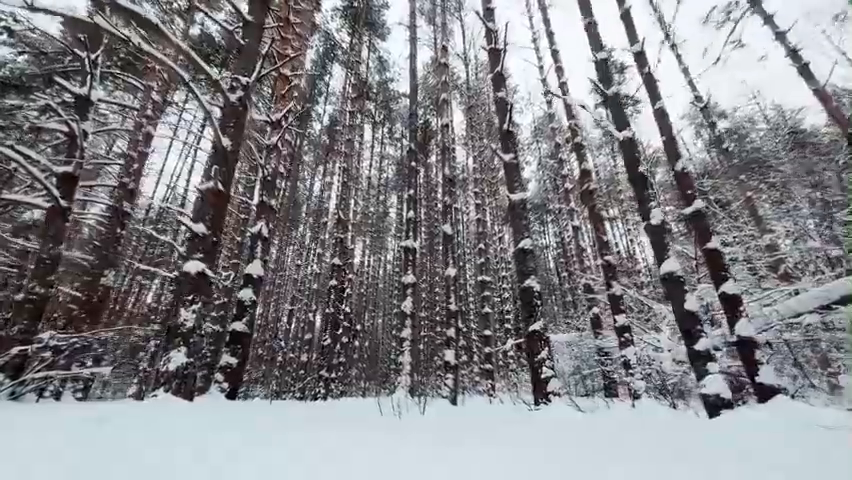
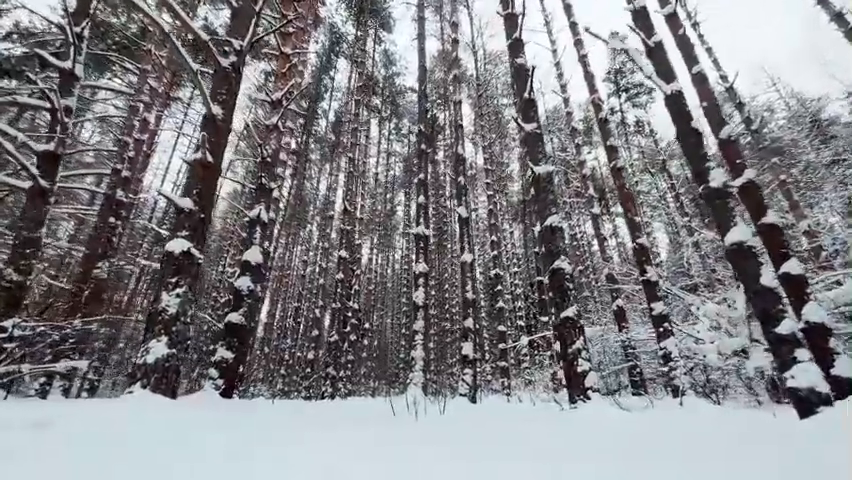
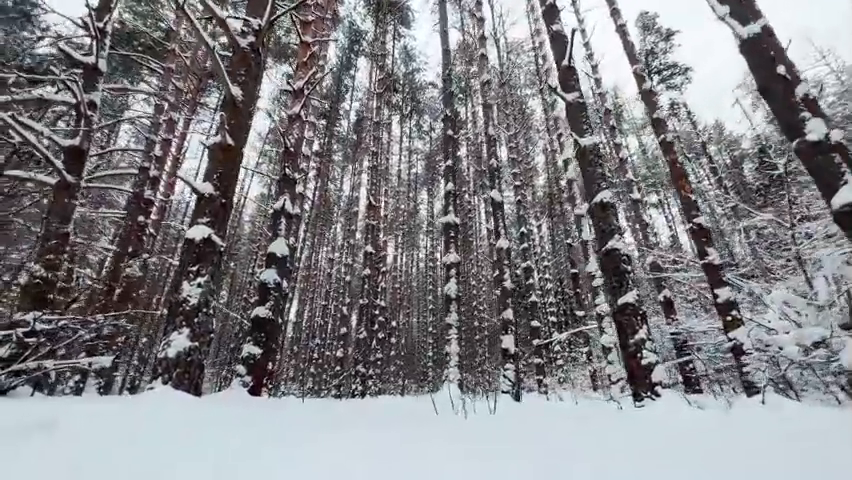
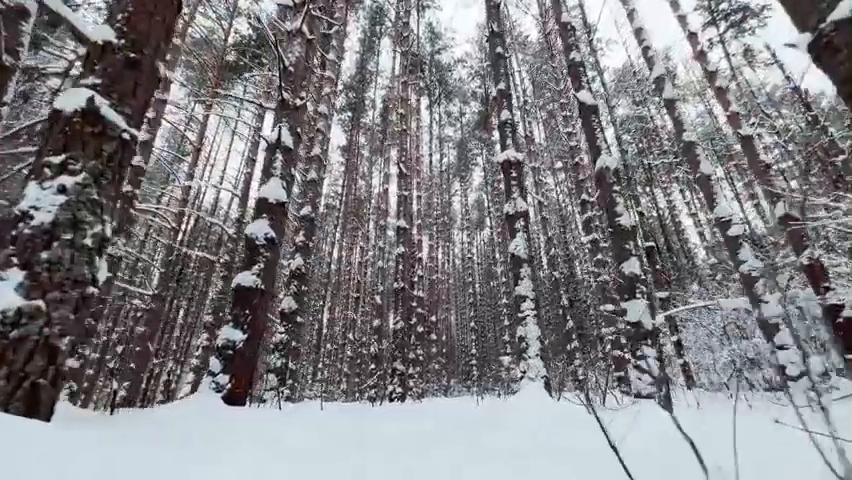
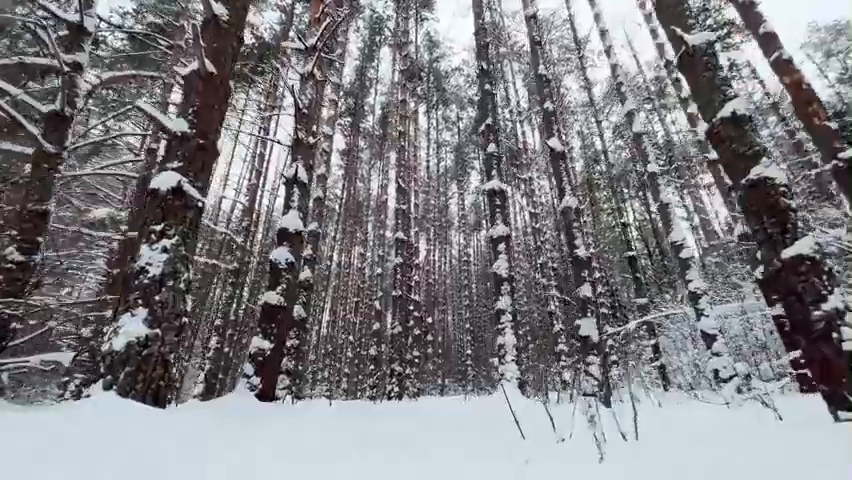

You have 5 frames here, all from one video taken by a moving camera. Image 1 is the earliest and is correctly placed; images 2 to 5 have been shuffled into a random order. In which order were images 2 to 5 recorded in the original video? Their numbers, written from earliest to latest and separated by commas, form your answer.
2, 3, 5, 4
